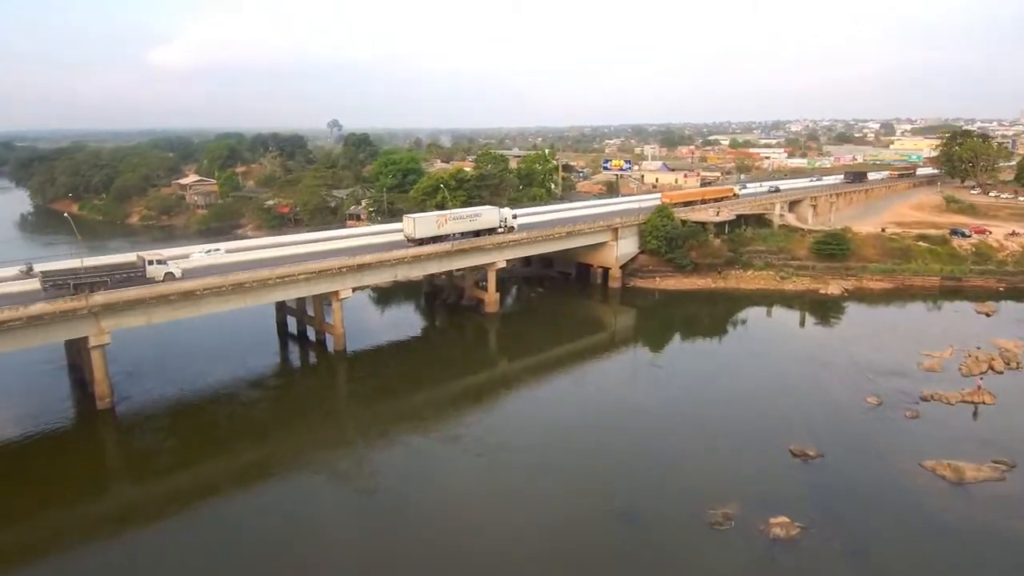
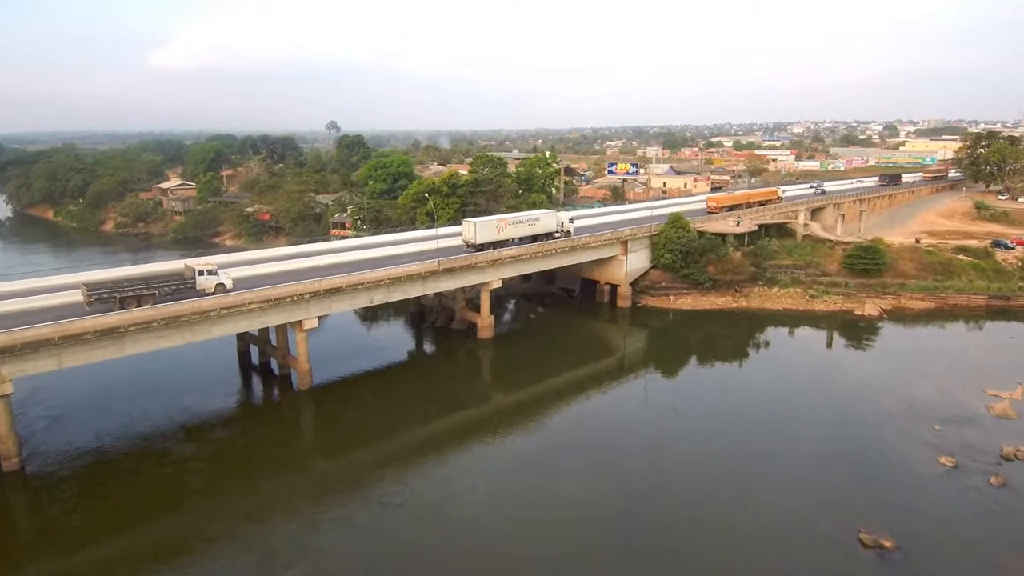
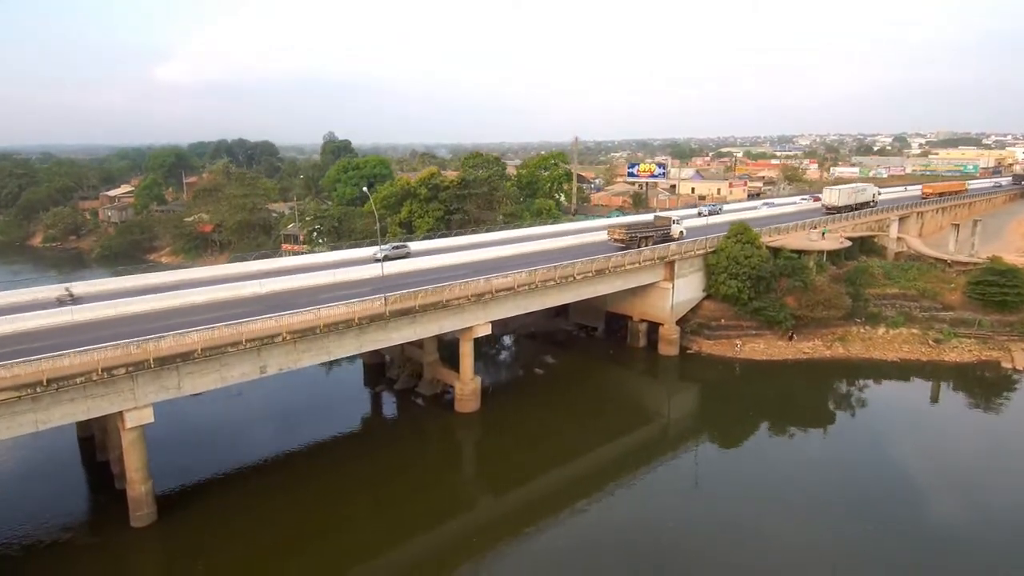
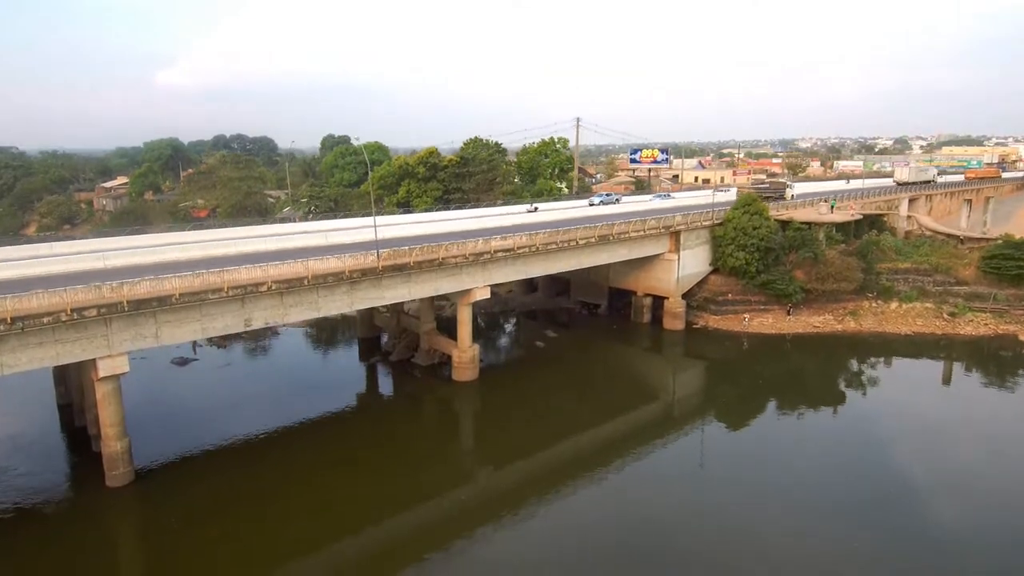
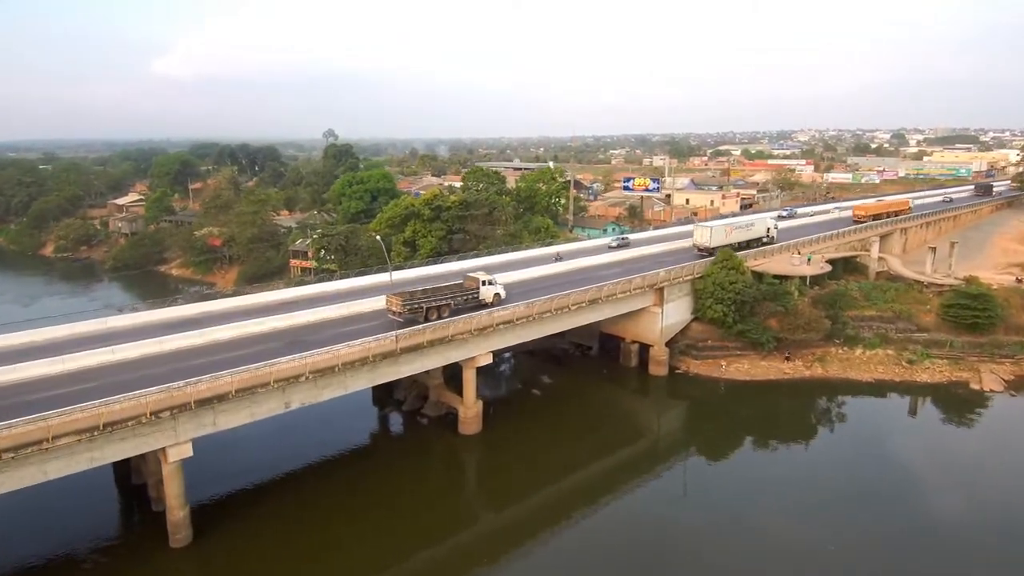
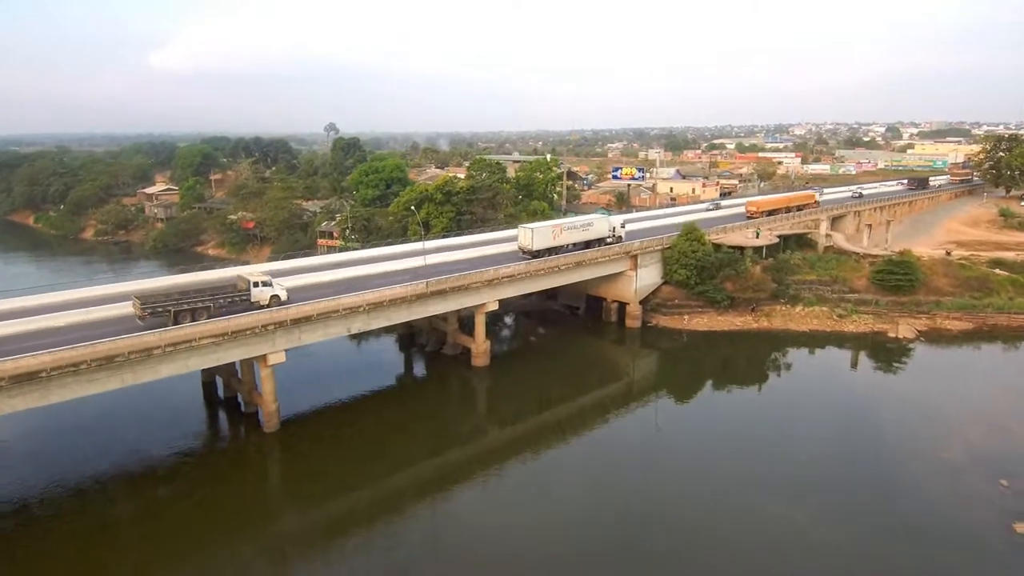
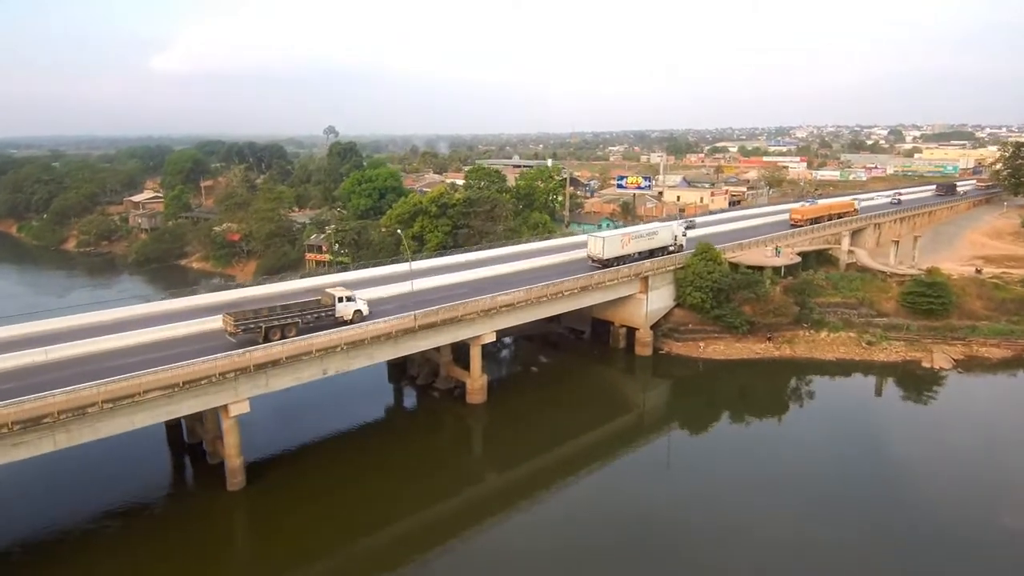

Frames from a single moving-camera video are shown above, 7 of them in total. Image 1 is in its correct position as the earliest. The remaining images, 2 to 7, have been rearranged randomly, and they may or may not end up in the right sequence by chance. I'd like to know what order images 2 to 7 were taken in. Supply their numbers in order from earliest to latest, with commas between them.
2, 6, 7, 5, 3, 4
